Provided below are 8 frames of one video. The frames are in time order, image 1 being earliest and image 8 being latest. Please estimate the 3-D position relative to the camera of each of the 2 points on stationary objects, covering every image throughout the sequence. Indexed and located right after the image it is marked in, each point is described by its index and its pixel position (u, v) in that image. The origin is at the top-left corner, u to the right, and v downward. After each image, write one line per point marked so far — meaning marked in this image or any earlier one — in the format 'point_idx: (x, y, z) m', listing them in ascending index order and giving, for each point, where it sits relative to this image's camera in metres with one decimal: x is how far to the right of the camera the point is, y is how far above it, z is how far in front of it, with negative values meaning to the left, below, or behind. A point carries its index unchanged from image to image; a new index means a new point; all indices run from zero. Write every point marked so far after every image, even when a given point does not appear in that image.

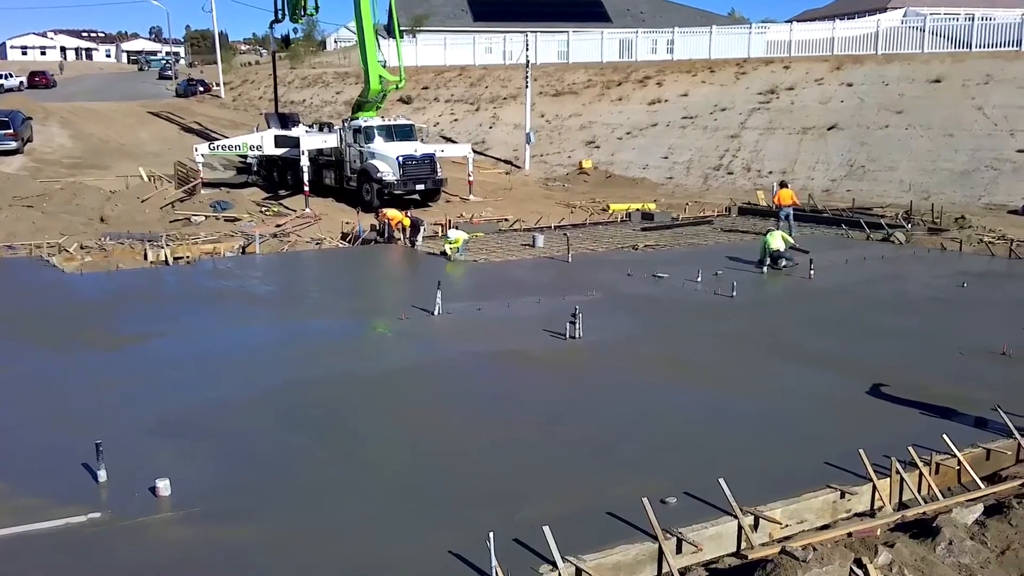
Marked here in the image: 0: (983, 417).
0: (+3.0, -0.9, +6.4) m
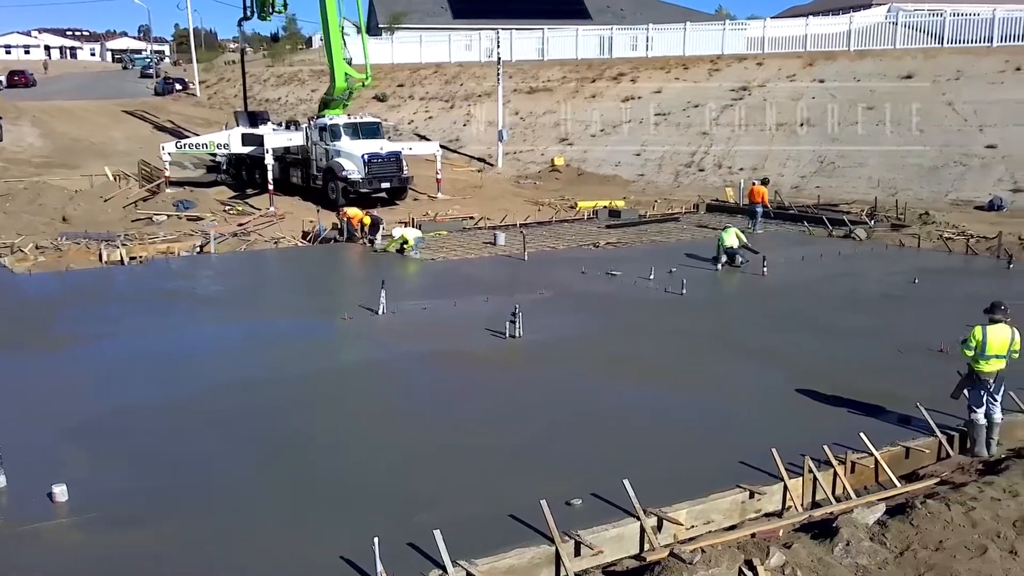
0: (+2.5, -0.8, +6.4) m
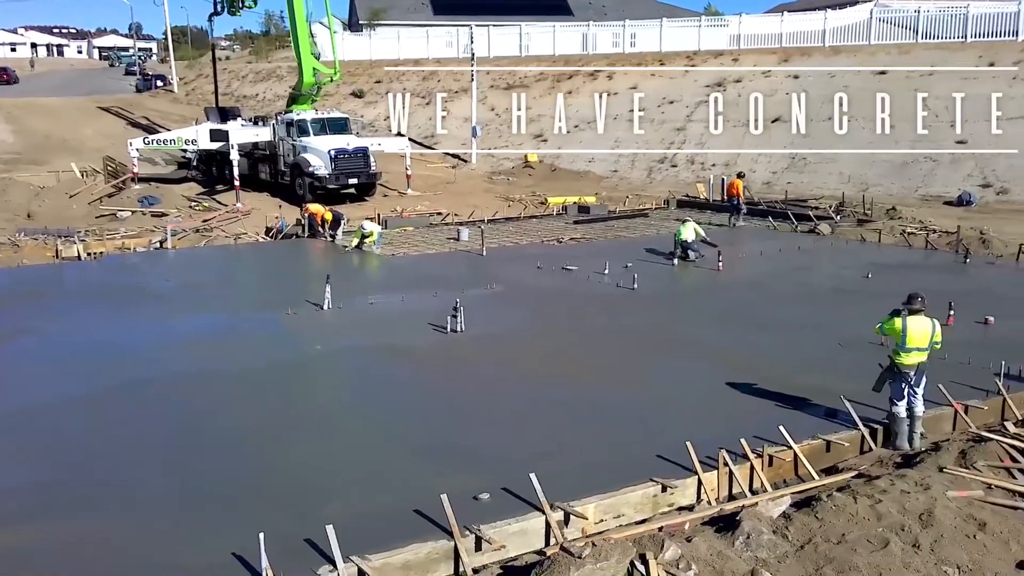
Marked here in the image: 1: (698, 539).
0: (+2.1, -0.8, +6.4) m
1: (+0.8, -1.1, +4.3) m
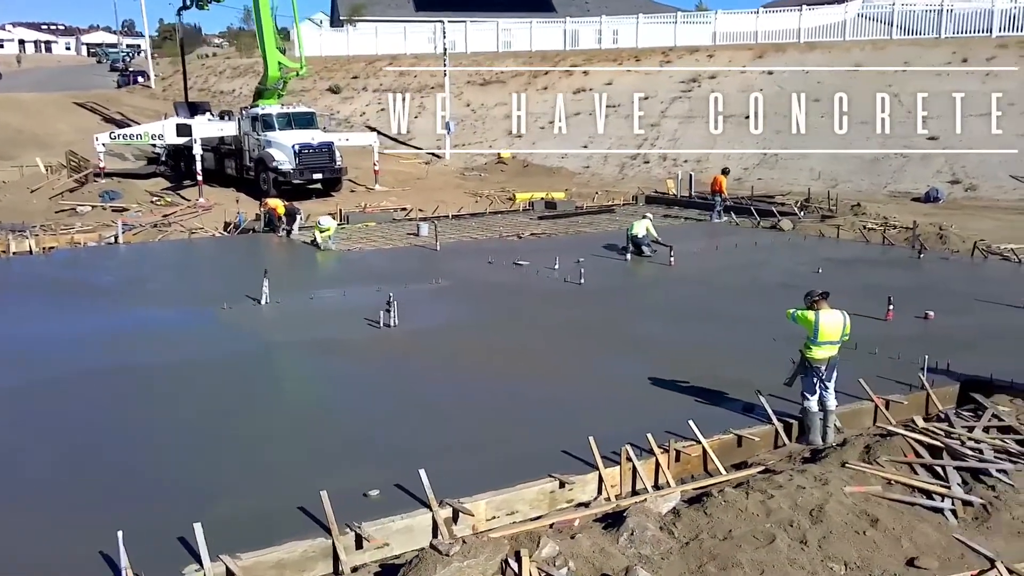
0: (+1.5, -0.8, +6.3) m
1: (+0.3, -1.1, +4.2) m
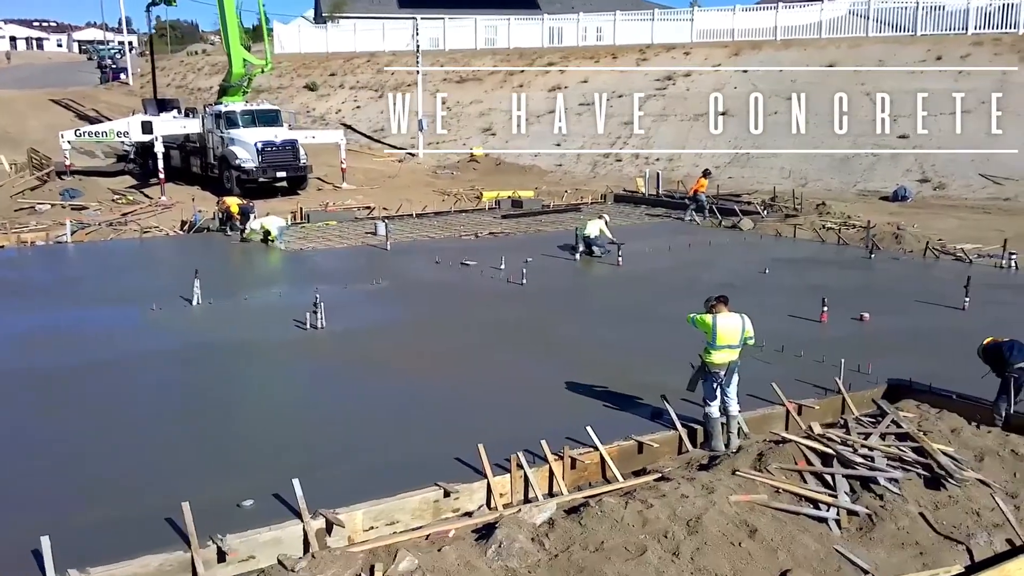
0: (+0.9, -0.8, +6.1) m
1: (-0.3, -1.1, +4.1) m
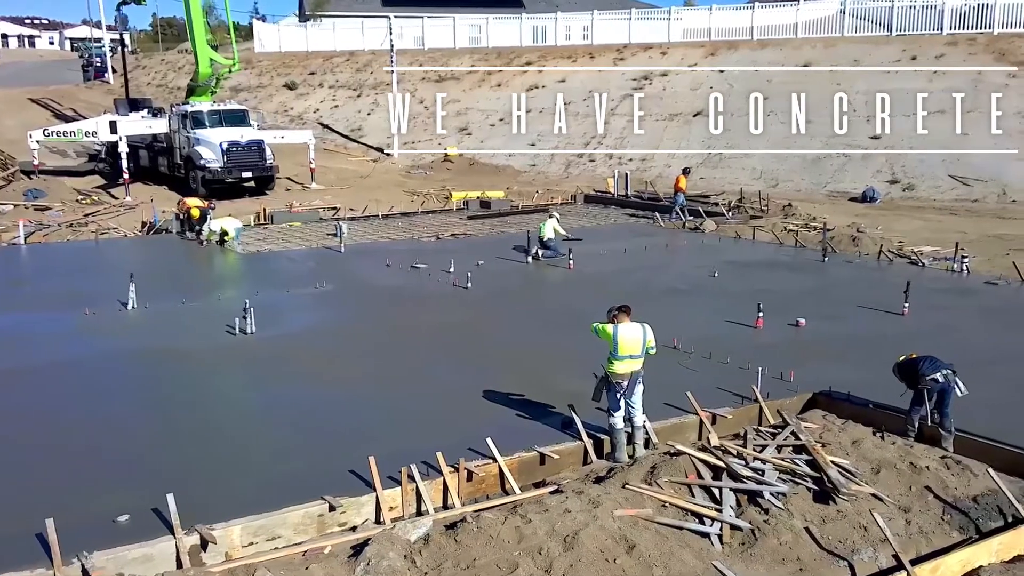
0: (+0.4, -0.8, +6.1) m
1: (-0.8, -1.1, +4.0) m
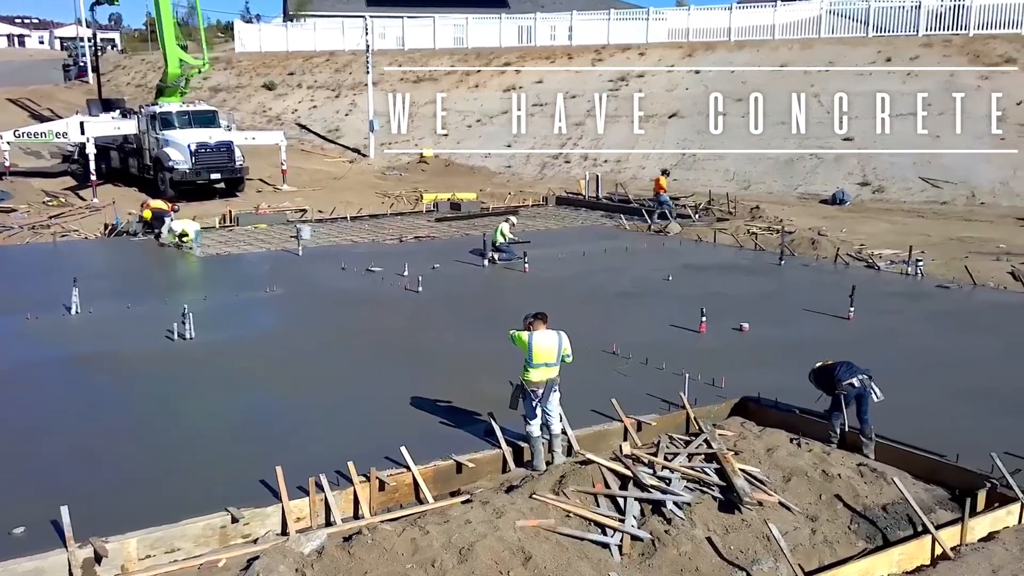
0: (-0.1, -0.9, +6.0) m
1: (-1.2, -1.2, +4.0) m
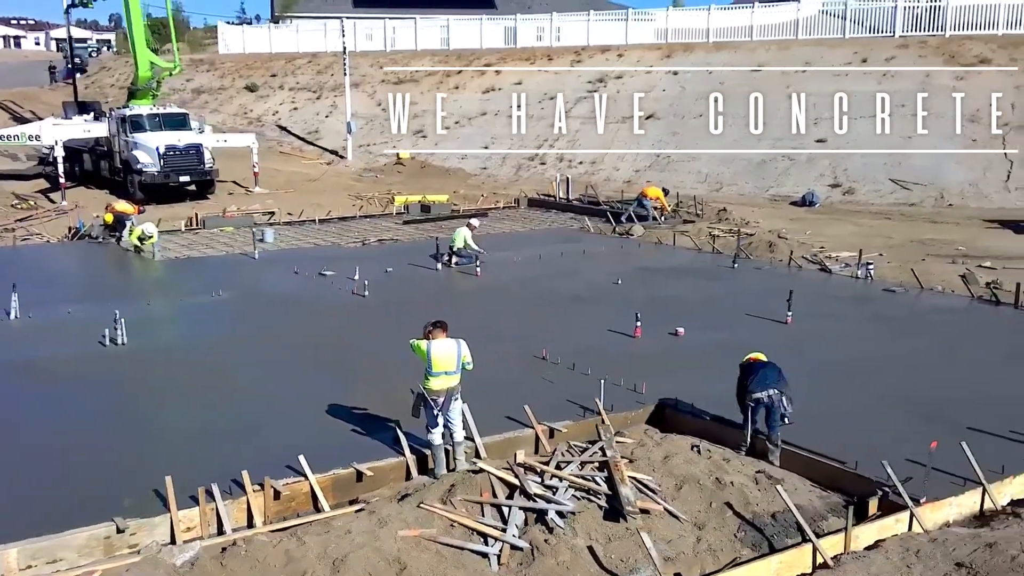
0: (-0.6, -0.9, +6.0) m
1: (-1.8, -1.2, +3.9) m
